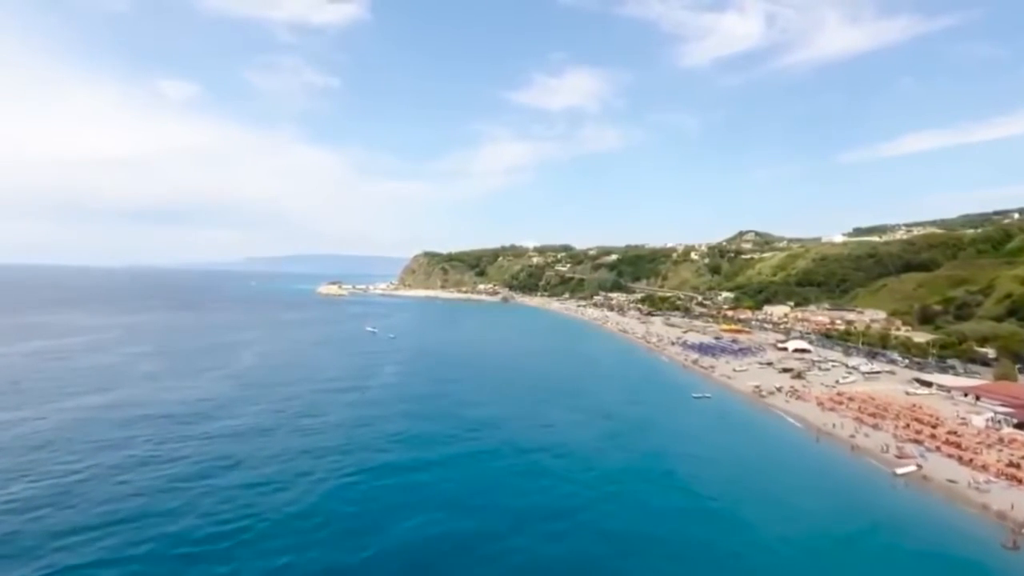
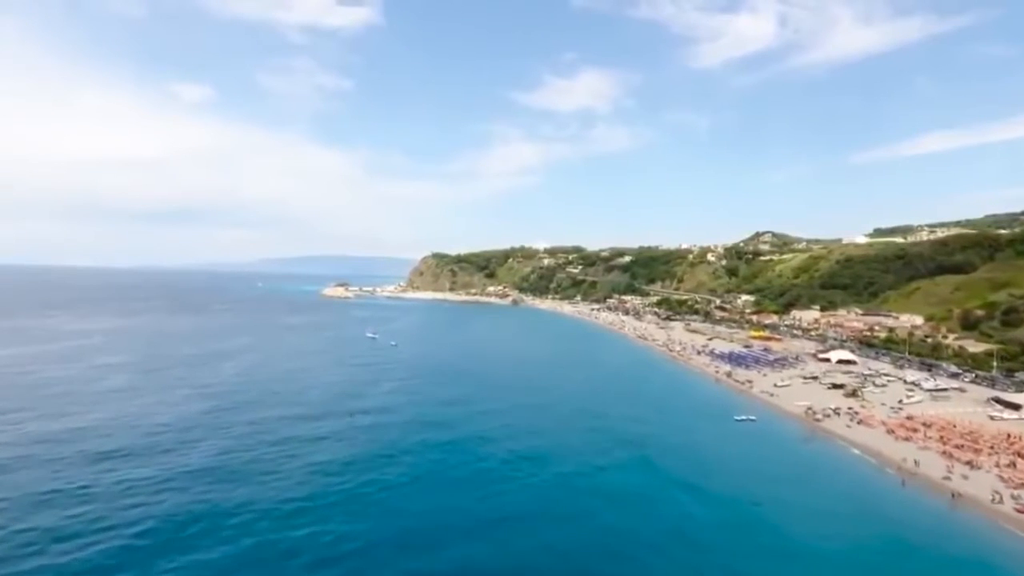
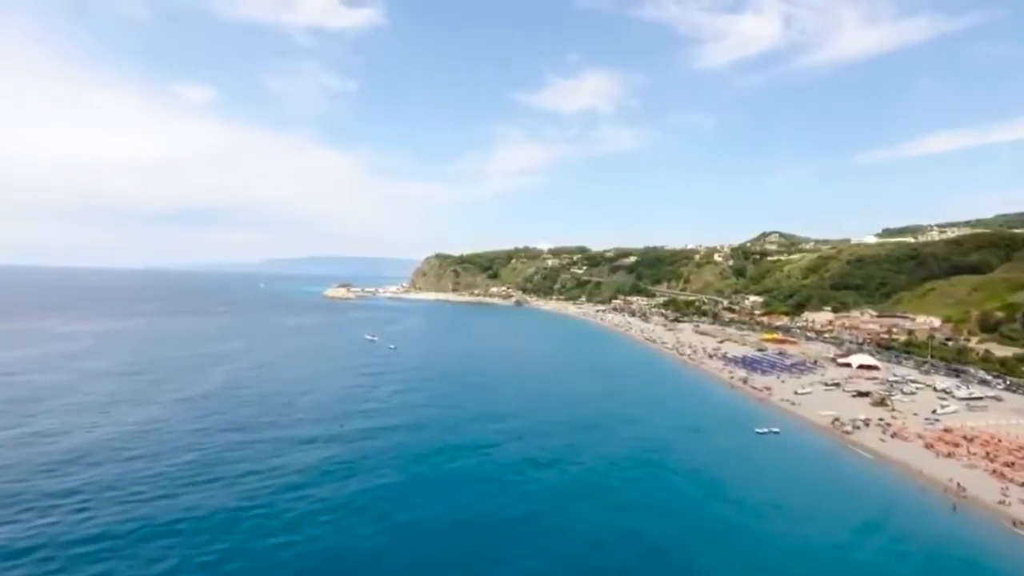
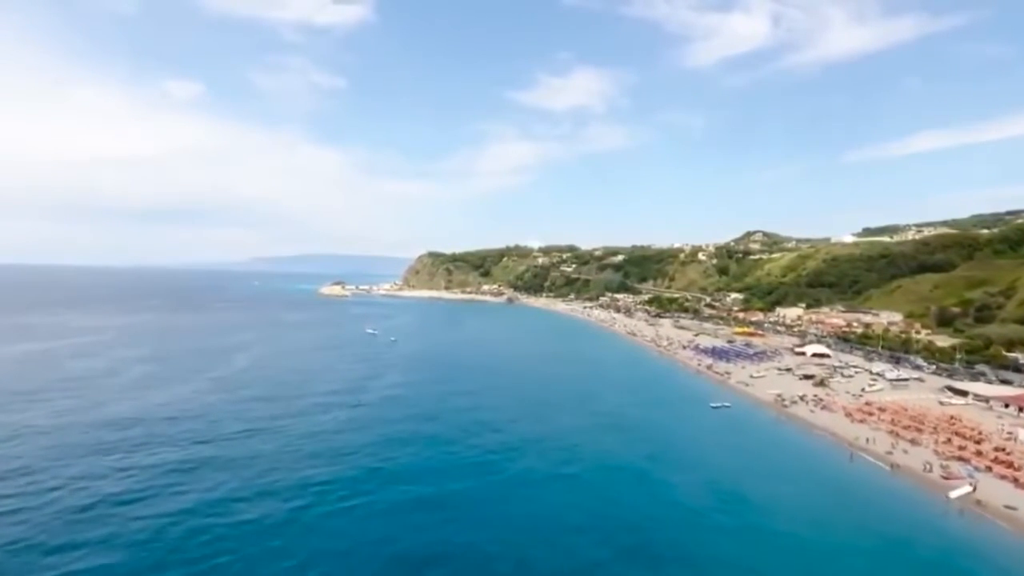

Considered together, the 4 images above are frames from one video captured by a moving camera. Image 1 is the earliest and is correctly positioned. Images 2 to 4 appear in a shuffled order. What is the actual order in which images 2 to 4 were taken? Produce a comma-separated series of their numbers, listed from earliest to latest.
4, 2, 3
